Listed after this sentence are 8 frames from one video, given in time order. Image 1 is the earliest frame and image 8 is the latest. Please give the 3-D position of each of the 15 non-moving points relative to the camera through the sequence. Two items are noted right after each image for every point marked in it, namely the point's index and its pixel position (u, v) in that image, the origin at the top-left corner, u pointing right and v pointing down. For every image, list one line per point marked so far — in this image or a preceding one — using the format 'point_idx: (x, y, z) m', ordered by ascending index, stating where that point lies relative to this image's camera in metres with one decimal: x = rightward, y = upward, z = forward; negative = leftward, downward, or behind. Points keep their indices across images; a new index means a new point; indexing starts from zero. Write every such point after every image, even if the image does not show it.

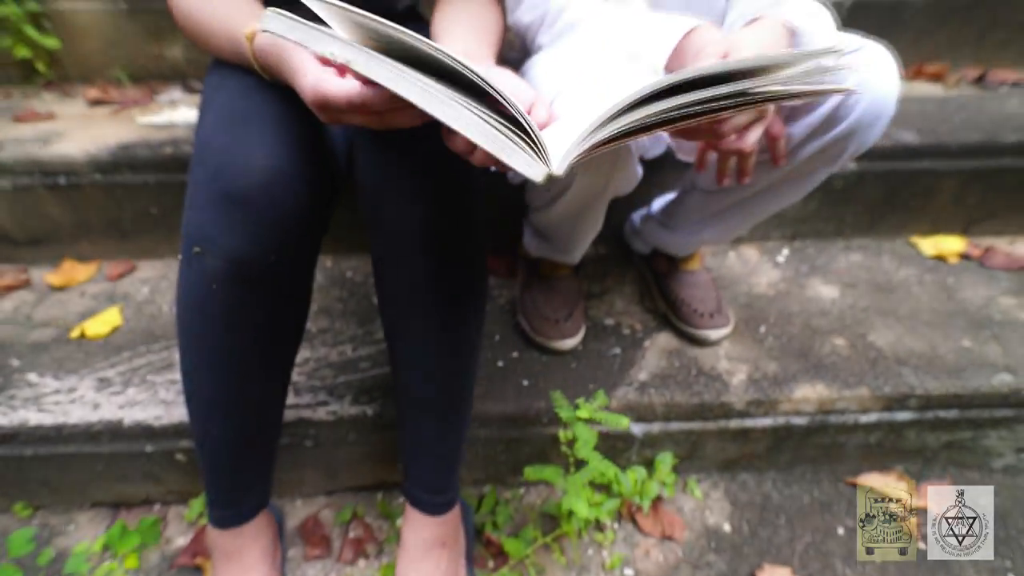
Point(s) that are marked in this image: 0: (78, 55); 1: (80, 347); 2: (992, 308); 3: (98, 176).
0: (-0.8, +0.4, +0.8) m
1: (-0.6, -0.1, +0.6) m
2: (+0.7, 0.0, +0.7) m
3: (-0.6, +0.2, +0.7) m
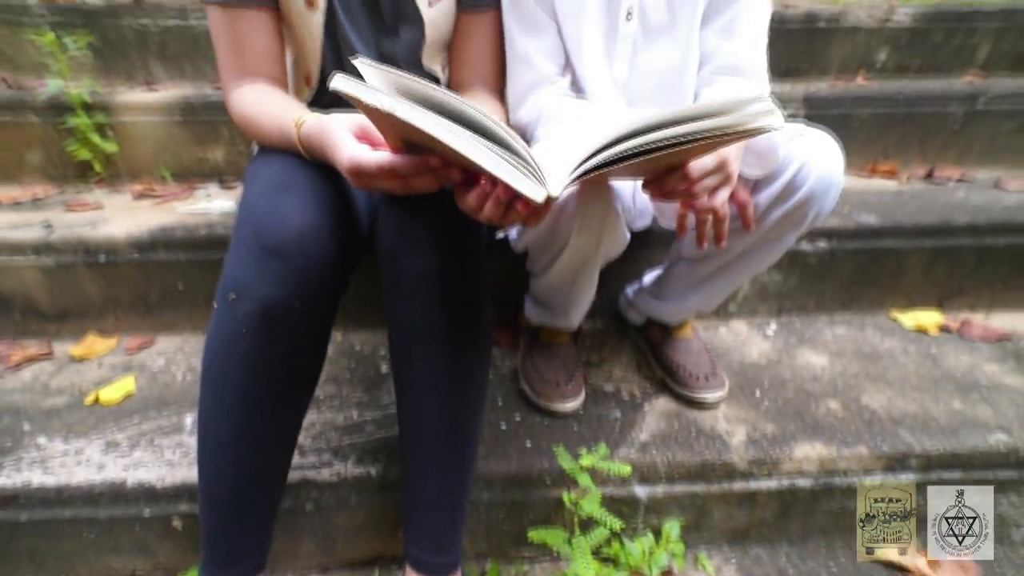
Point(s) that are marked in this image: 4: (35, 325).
0: (-0.8, +0.3, +0.9) m
1: (-0.6, -0.2, +0.6) m
2: (+0.7, -0.1, +0.7) m
3: (-0.6, +0.1, +0.7) m
4: (-0.8, -0.1, +0.8) m
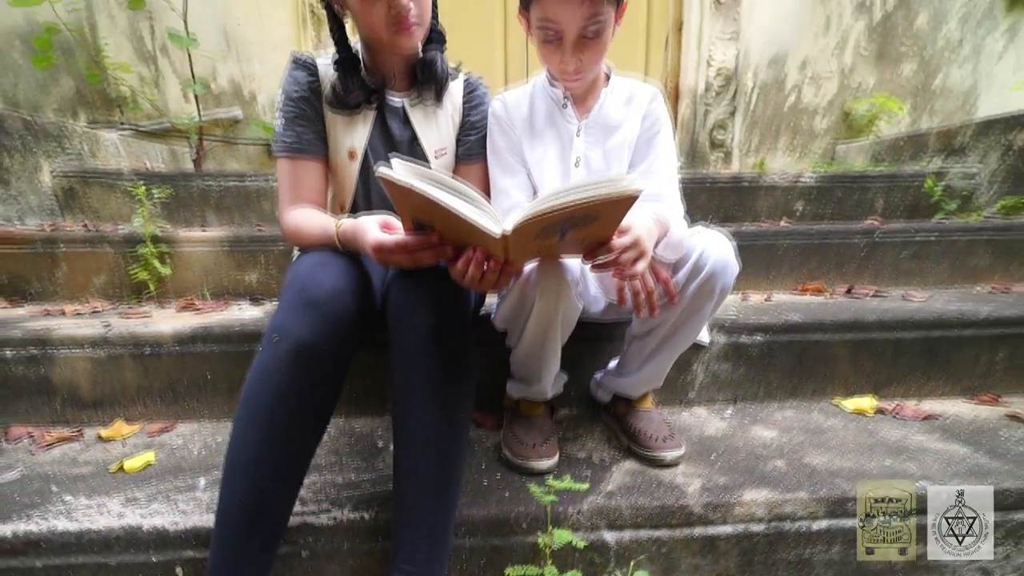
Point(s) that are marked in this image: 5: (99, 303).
0: (-0.8, 0.0, +1.1) m
1: (-0.6, -0.3, +0.7) m
2: (+0.7, -0.3, +0.8) m
3: (-0.6, -0.1, +0.9) m
4: (-0.8, -0.2, +0.8) m
5: (-1.0, 0.0, +1.1) m
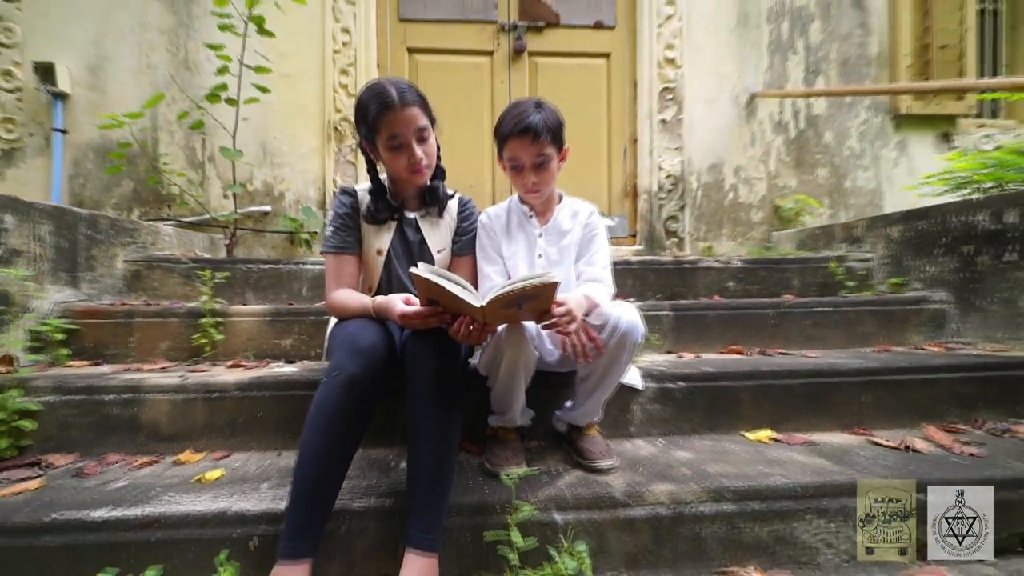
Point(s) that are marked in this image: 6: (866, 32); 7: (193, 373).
0: (-0.9, -0.2, +1.4) m
1: (-0.6, -0.4, +0.9) m
2: (+0.6, -0.4, +1.0) m
3: (-0.7, -0.2, +1.1) m
4: (-0.8, -0.4, +1.1) m
5: (-1.0, -0.2, +1.4) m
6: (+2.0, +1.4, +2.6) m
7: (-0.8, -0.2, +1.2) m
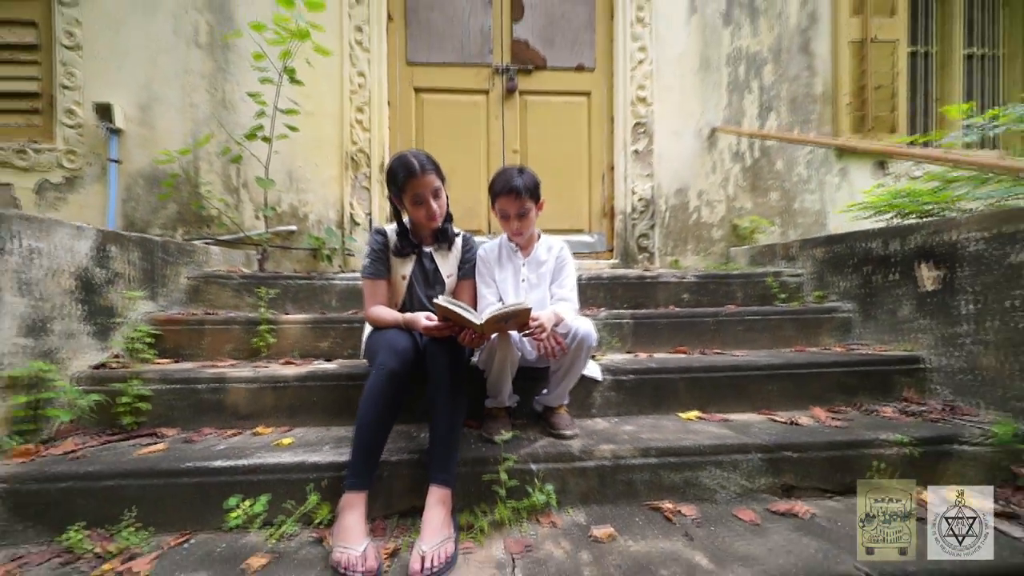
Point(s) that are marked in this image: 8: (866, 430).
0: (-0.9, -0.2, +1.8) m
1: (-0.7, -0.4, +1.3) m
2: (+0.6, -0.4, +1.4) m
3: (-0.7, -0.3, +1.5) m
4: (-0.9, -0.4, +1.5) m
5: (-1.1, -0.3, +1.8) m
6: (+1.9, +1.4, +3.0) m
7: (-0.9, -0.3, +1.6) m
8: (+1.1, -0.4, +1.4) m
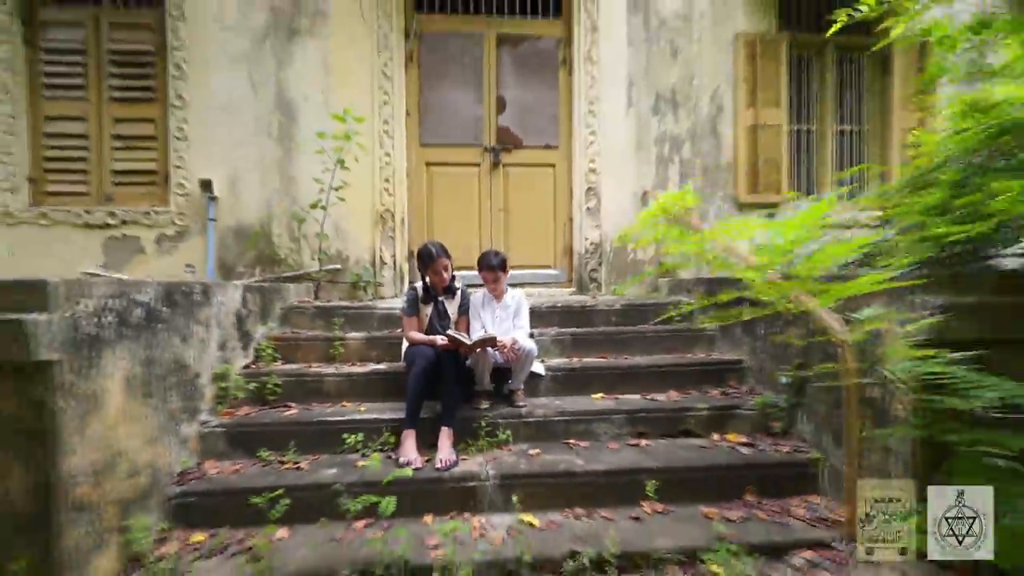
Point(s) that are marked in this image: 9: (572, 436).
0: (-1.0, -0.4, +2.9) m
1: (-0.8, -0.6, +2.4) m
2: (+0.5, -0.6, +2.5) m
3: (-0.8, -0.5, +2.6) m
4: (-1.0, -0.6, +2.5) m
5: (-1.2, -0.5, +2.8) m
6: (+1.8, +1.2, +4.1) m
7: (-1.0, -0.5, +2.7) m
8: (+1.0, -0.6, +2.5) m
9: (+0.3, -0.7, +2.3) m
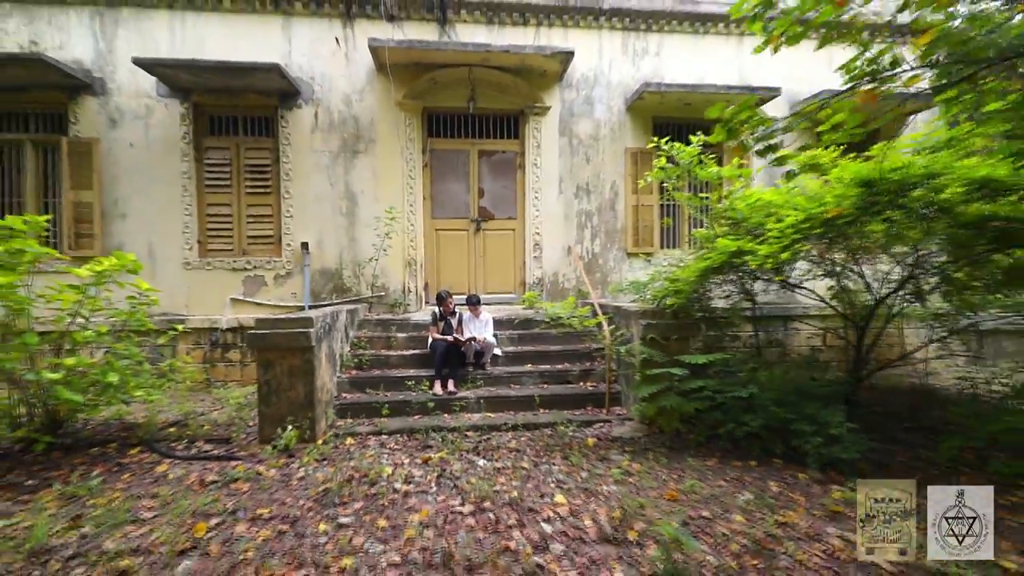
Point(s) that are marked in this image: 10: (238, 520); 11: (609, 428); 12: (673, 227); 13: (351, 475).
0: (-1.3, -0.6, +5.4) m
1: (-1.1, -0.9, +4.9) m
2: (+0.2, -0.9, +5.0) m
3: (-1.1, -0.7, +5.1) m
4: (-1.3, -0.9, +5.0) m
5: (-1.5, -0.7, +5.3) m
6: (+1.5, +1.0, +6.6) m
7: (-1.3, -0.7, +5.2) m
8: (+0.7, -0.9, +5.0) m
9: (0.0, -1.0, +4.9) m
10: (-1.6, -1.3, +2.7) m
11: (+0.8, -1.2, +4.1) m
12: (+2.3, +0.9, +6.8) m
13: (-1.1, -1.3, +3.2) m
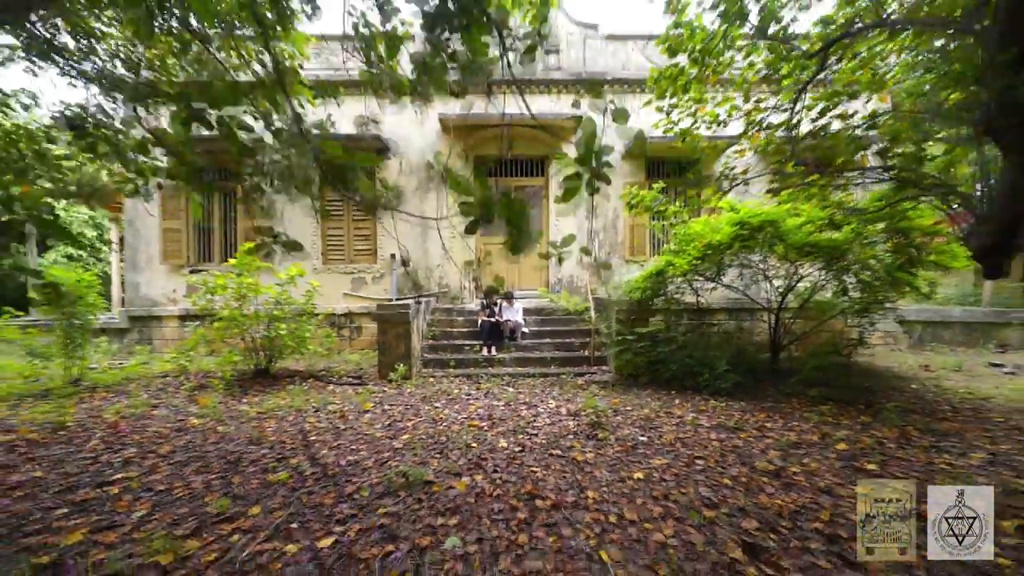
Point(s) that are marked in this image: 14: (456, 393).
0: (-0.9, -0.6, +7.8) m
1: (-0.7, -0.9, +7.3) m
2: (+0.5, -0.8, +7.4) m
3: (-0.7, -0.7, +7.5) m
4: (-0.9, -0.8, +7.5) m
5: (-1.1, -0.7, +7.8) m
6: (+2.0, +1.0, +8.9) m
7: (-0.9, -0.7, +7.6) m
8: (+1.0, -0.8, +7.3) m
9: (+0.3, -1.0, +7.2) m
10: (-1.4, -1.3, +5.2) m
11: (+1.1, -1.2, +6.4) m
12: (+2.8, +0.9, +8.9) m
13: (-0.9, -1.3, +5.7) m
14: (-0.7, -1.3, +5.6) m
